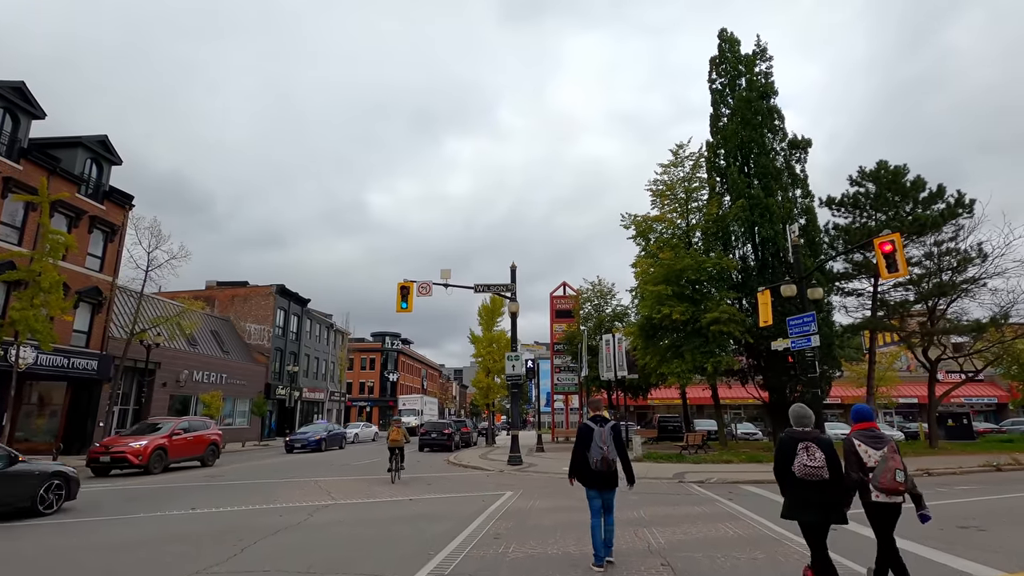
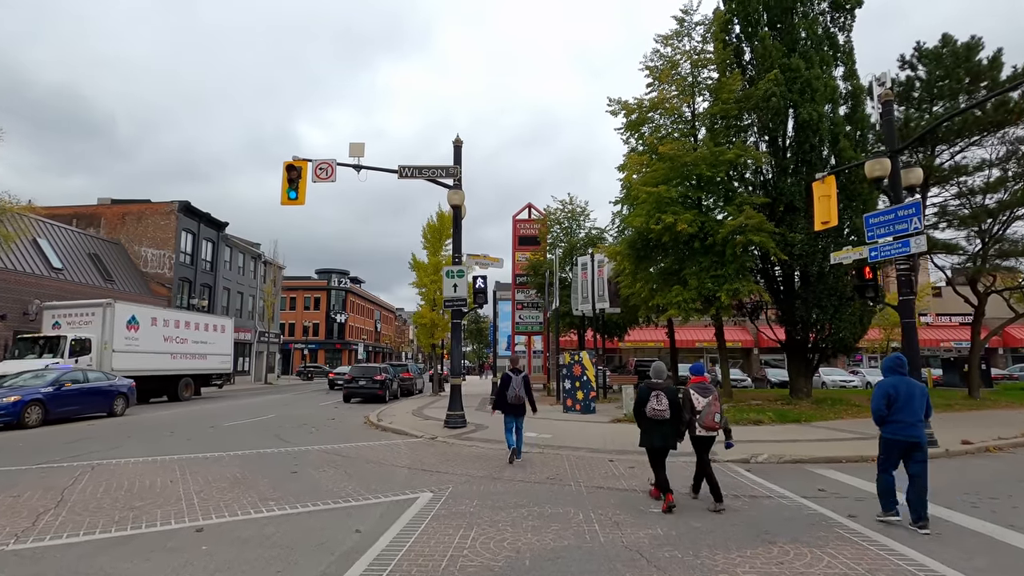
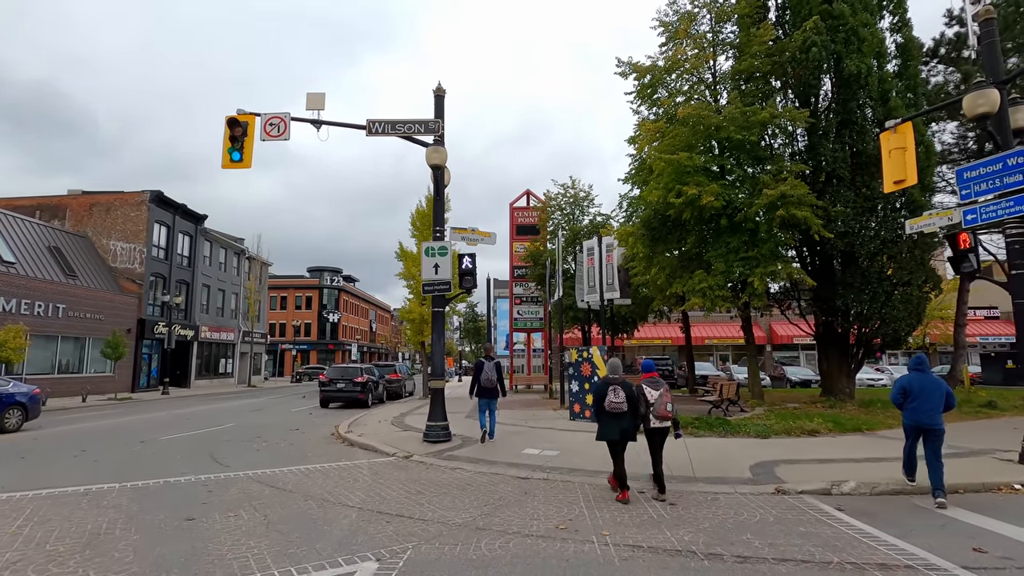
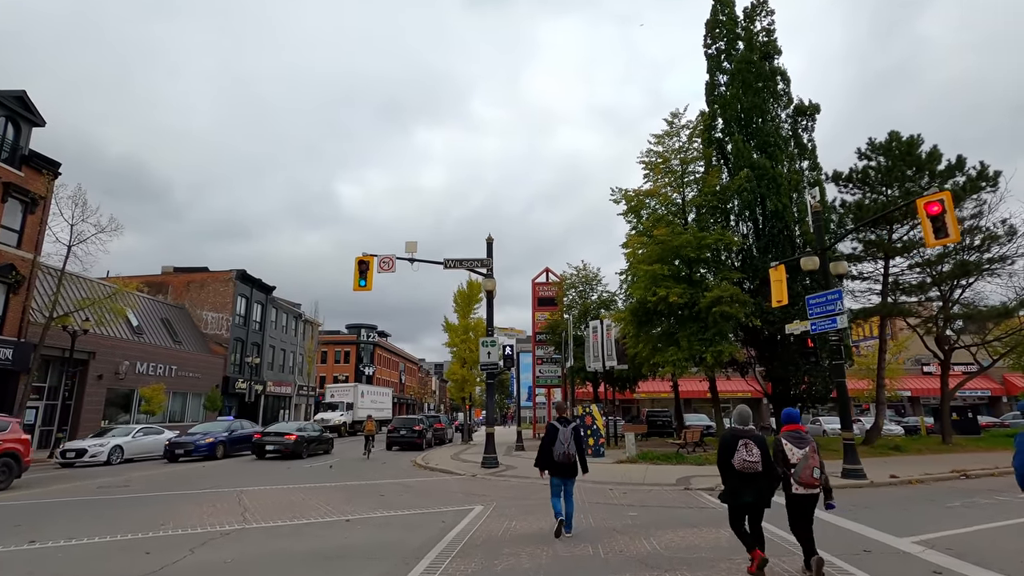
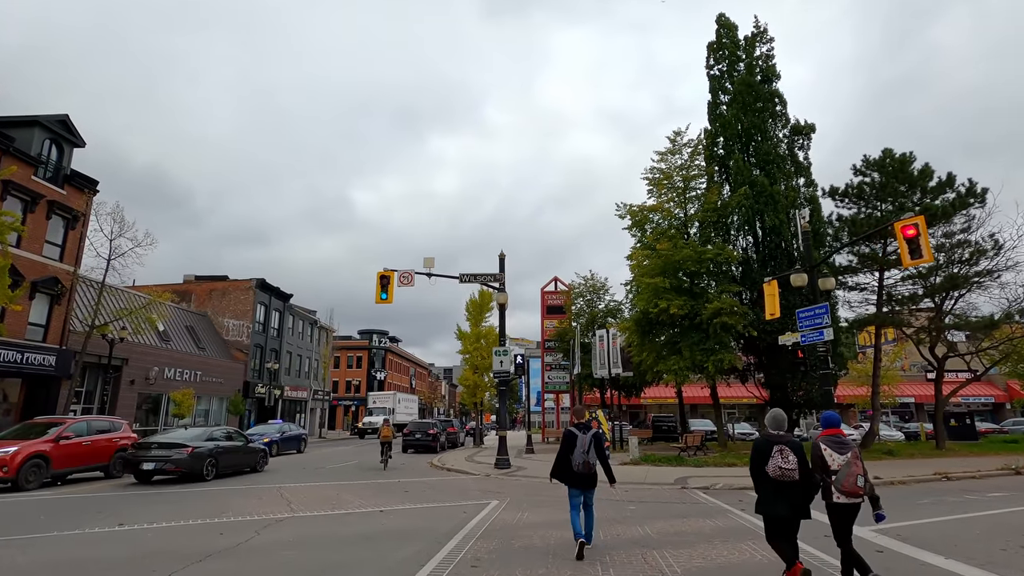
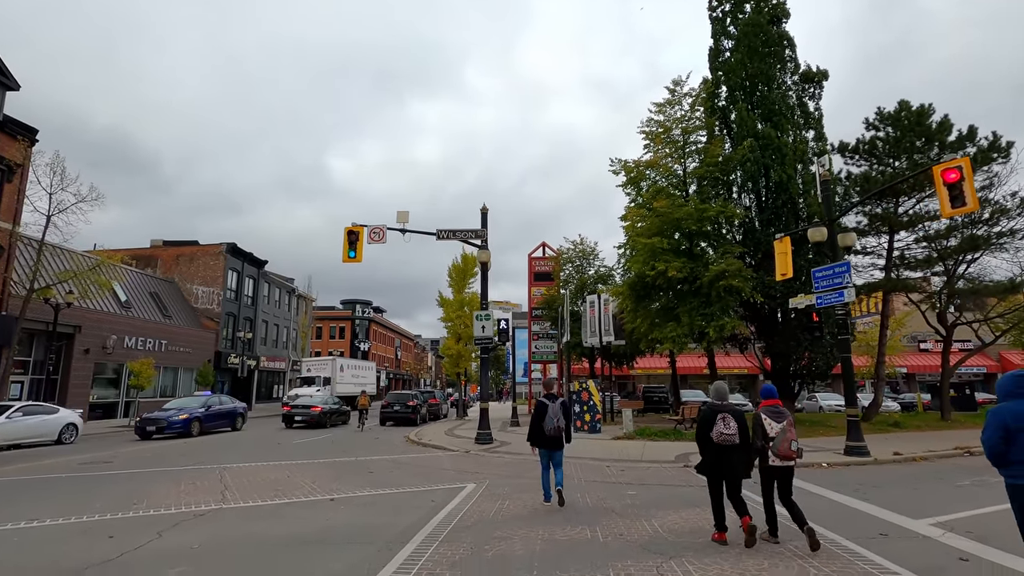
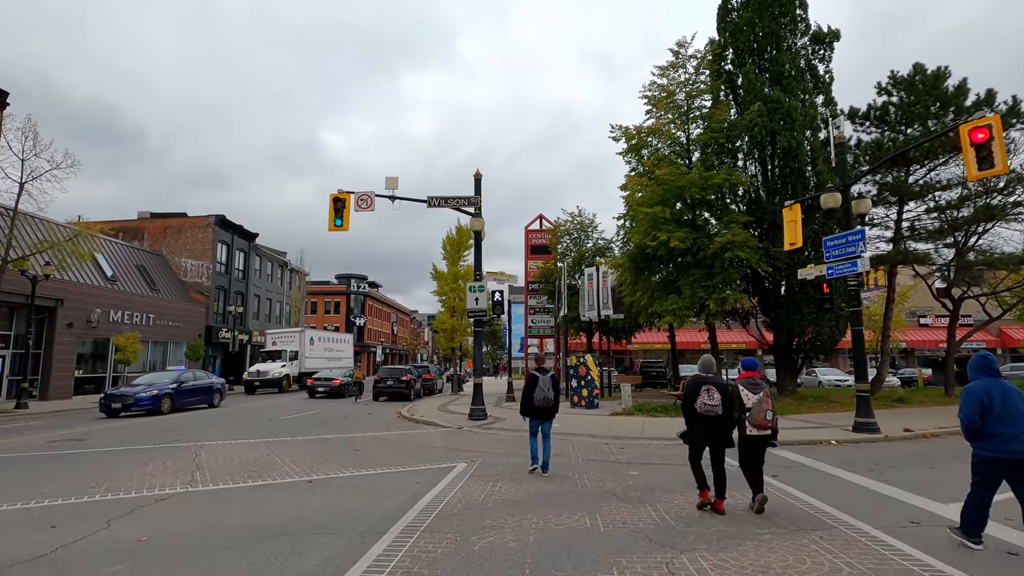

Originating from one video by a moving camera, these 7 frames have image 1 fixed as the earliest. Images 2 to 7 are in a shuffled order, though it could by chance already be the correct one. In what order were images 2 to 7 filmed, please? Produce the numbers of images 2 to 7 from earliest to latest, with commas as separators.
5, 4, 6, 7, 2, 3
